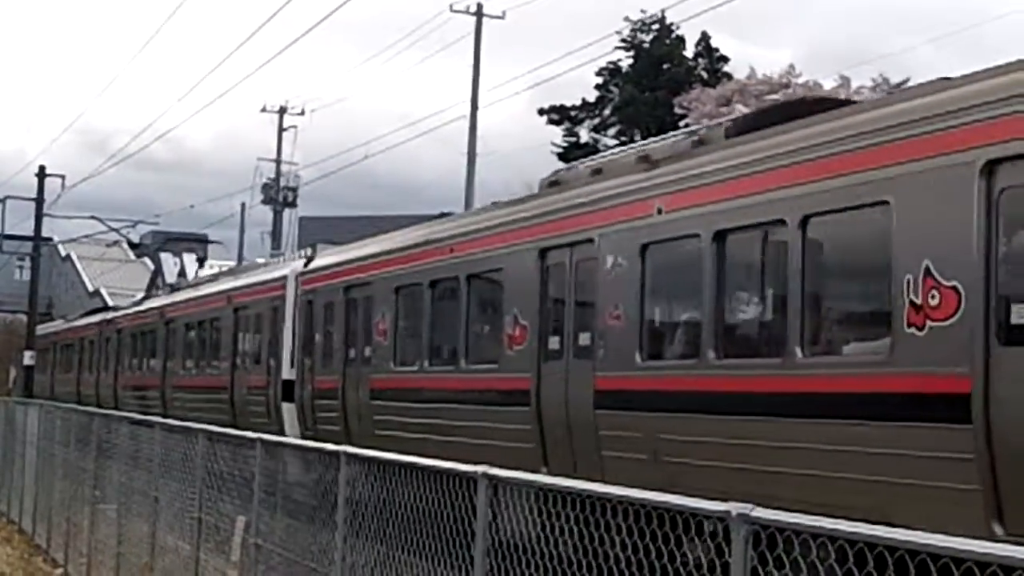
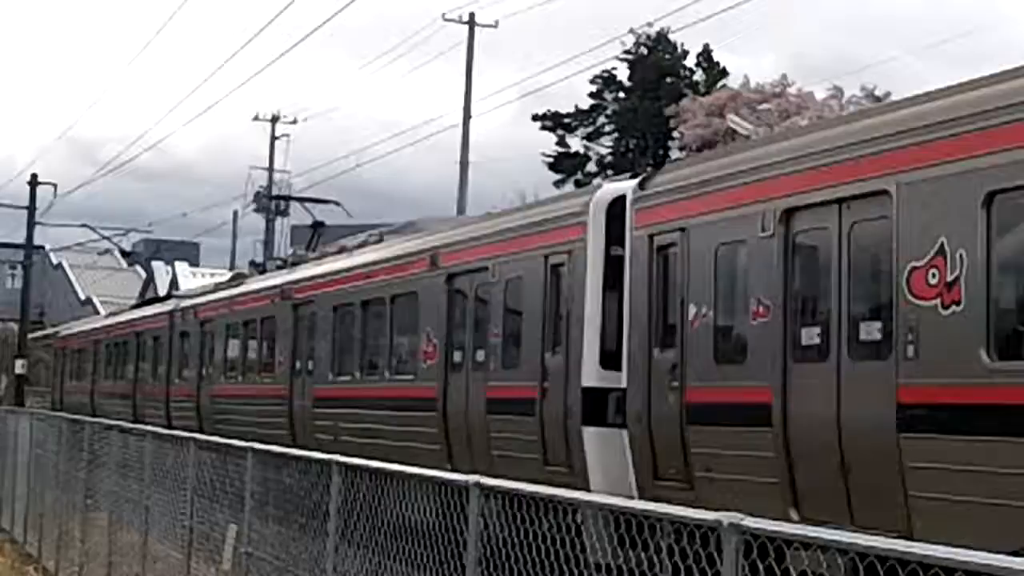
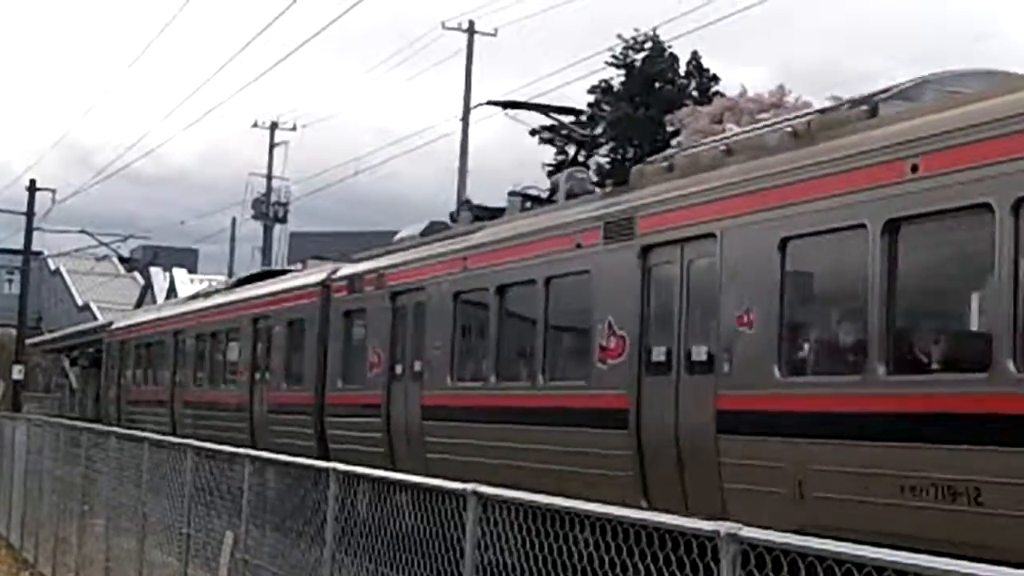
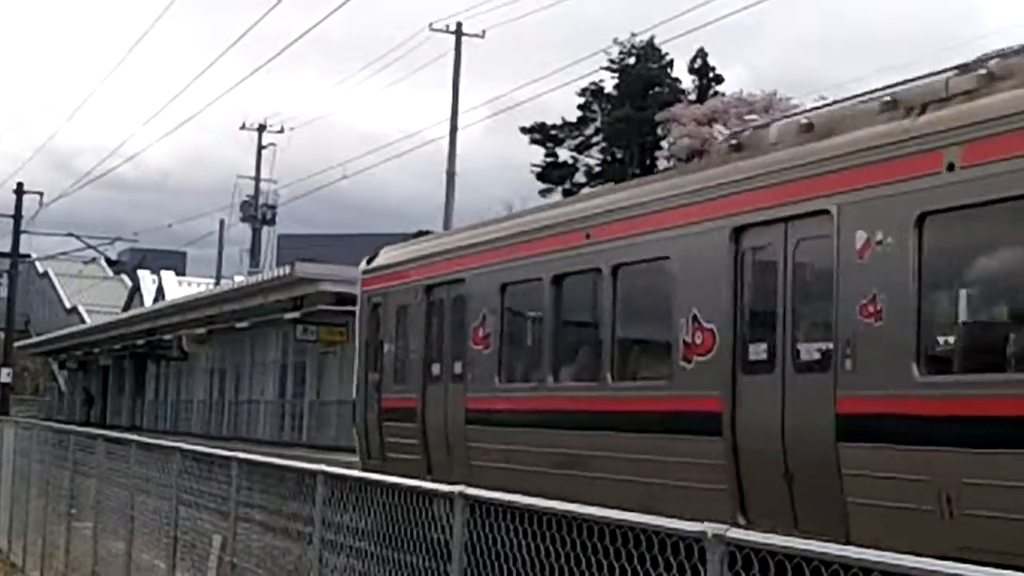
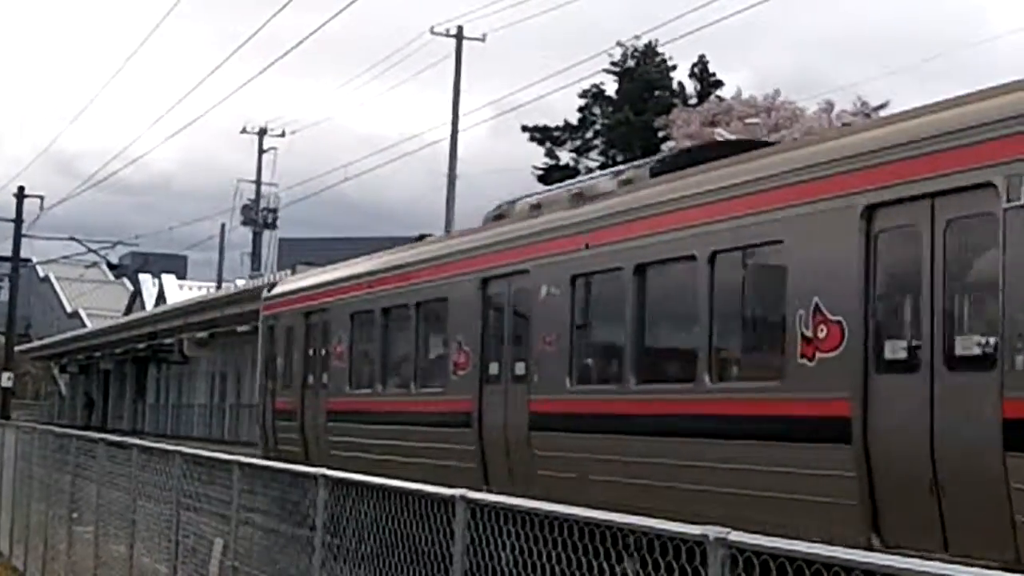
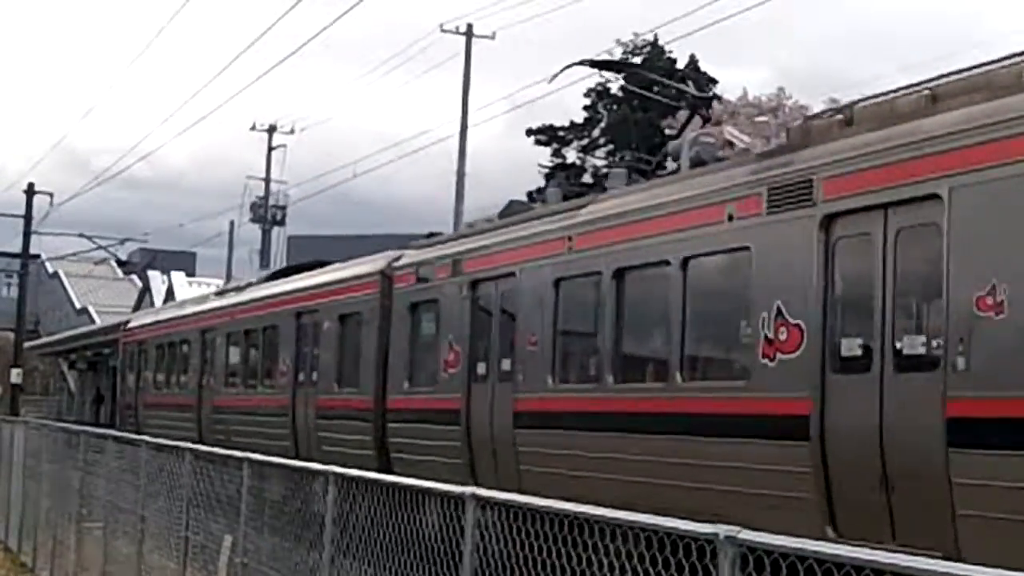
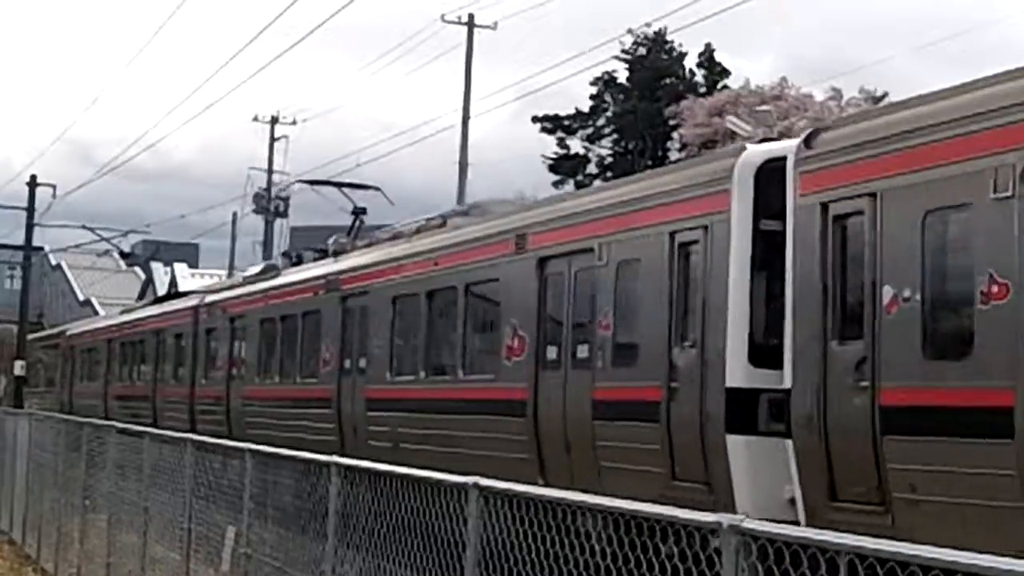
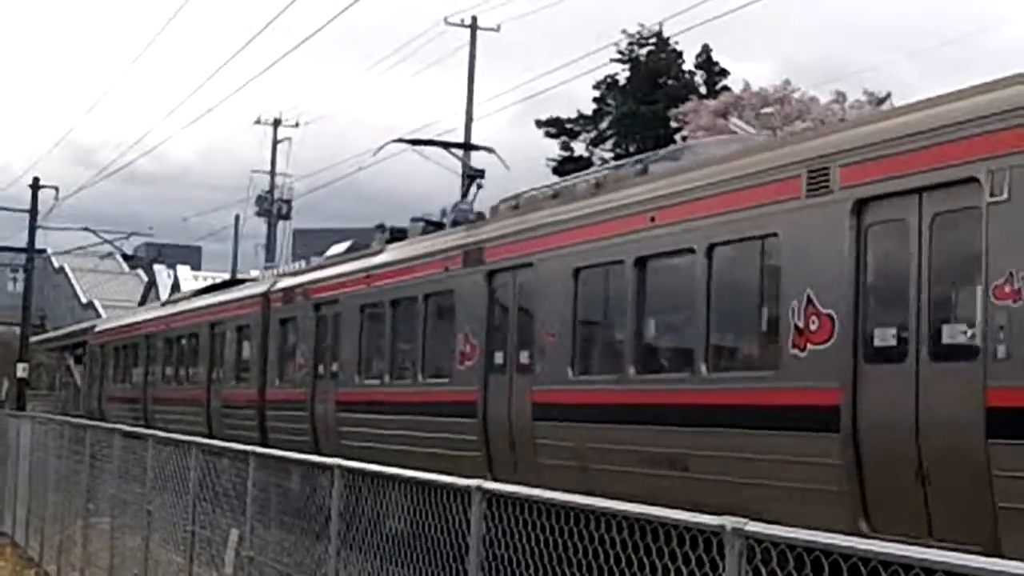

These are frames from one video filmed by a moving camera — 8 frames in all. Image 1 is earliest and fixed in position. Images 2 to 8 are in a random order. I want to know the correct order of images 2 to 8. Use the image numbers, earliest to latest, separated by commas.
2, 7, 8, 3, 6, 5, 4
